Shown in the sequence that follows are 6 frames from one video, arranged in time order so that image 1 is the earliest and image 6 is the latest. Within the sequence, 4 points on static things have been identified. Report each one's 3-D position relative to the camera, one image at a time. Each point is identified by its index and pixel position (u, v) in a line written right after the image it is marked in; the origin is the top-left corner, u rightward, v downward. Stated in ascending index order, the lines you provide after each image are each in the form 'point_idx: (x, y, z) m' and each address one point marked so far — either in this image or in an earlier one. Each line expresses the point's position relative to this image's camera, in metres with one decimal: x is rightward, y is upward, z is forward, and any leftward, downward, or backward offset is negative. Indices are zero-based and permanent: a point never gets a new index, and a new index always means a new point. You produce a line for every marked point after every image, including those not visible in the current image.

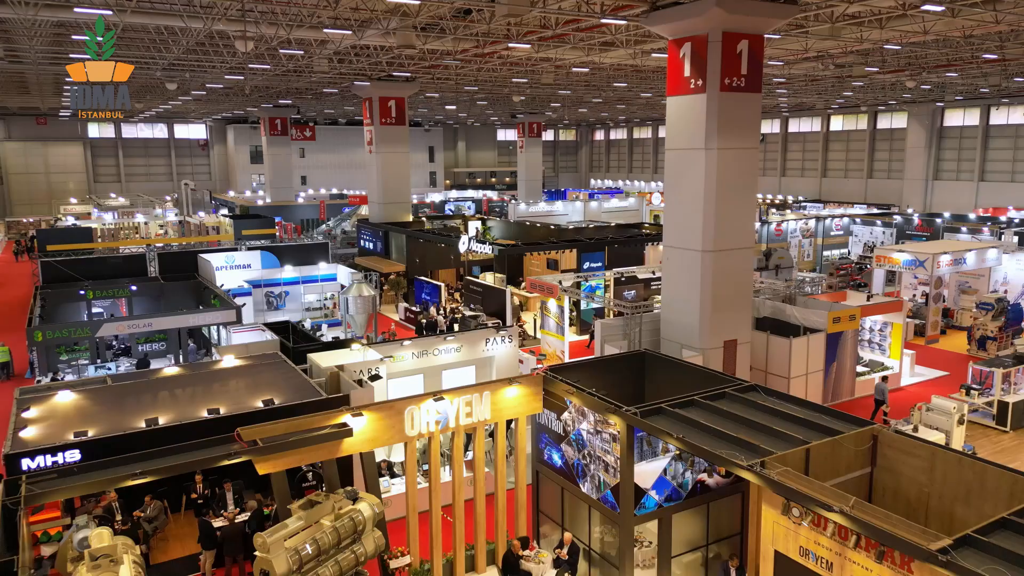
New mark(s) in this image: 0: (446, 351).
0: (-1.0, -0.9, +10.7) m
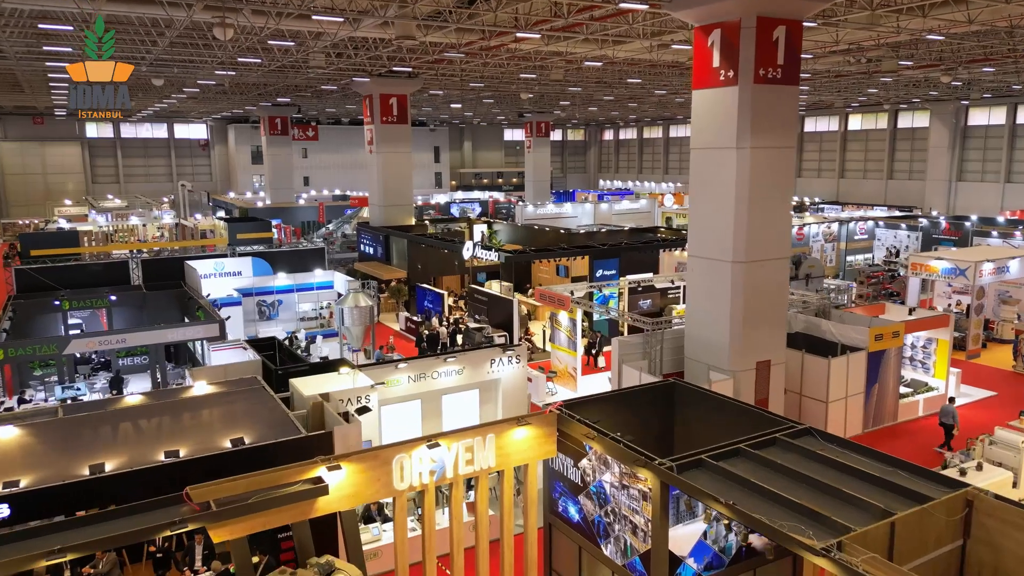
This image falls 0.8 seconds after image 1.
0: (-0.9, -1.1, +9.5) m
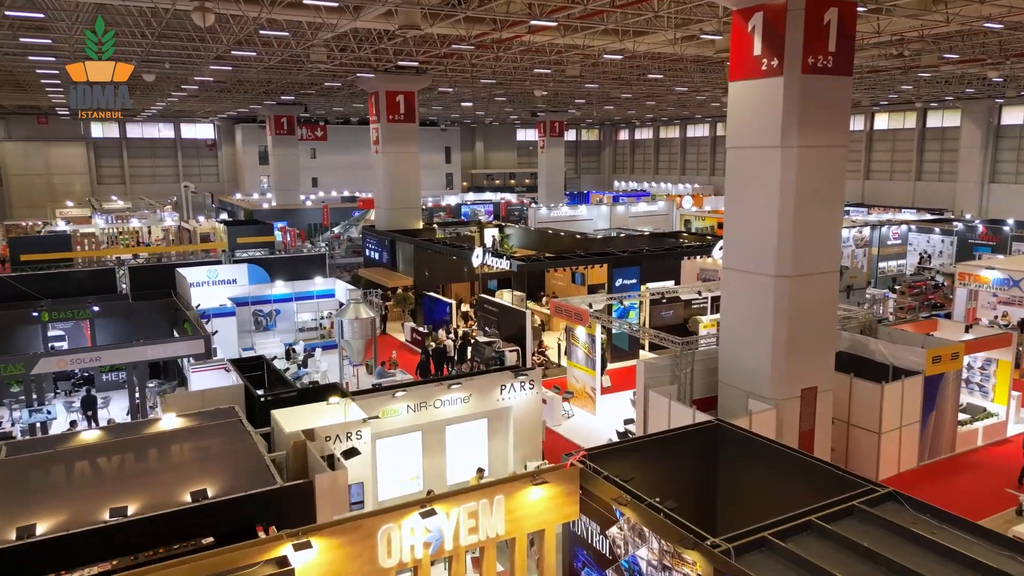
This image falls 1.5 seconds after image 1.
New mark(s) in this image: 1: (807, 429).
0: (-0.7, -1.3, +8.4) m
1: (+3.7, -1.8, +9.1) m
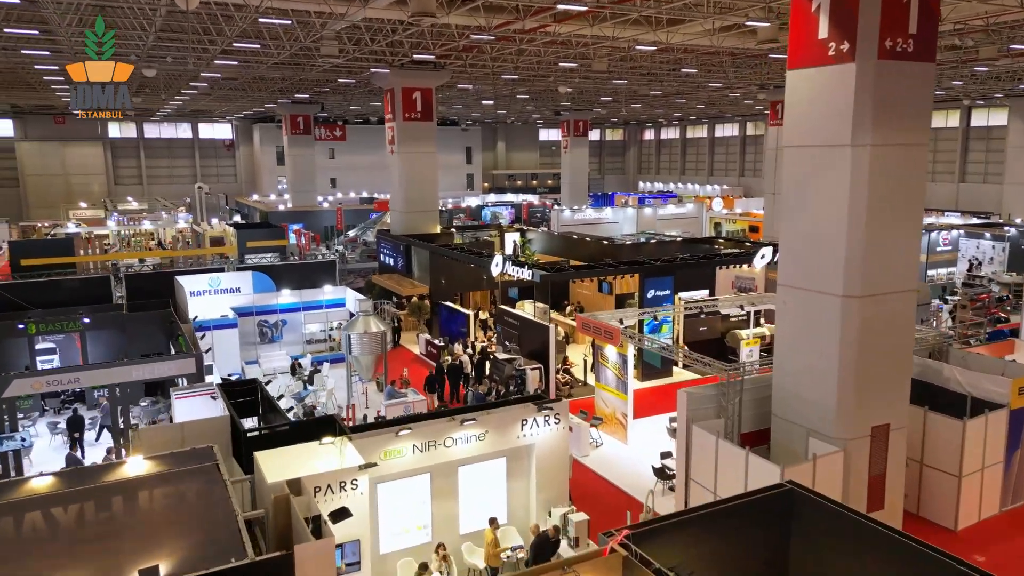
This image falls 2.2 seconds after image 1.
0: (-0.5, -1.5, +7.3) m
1: (+3.9, -2.0, +7.9) m
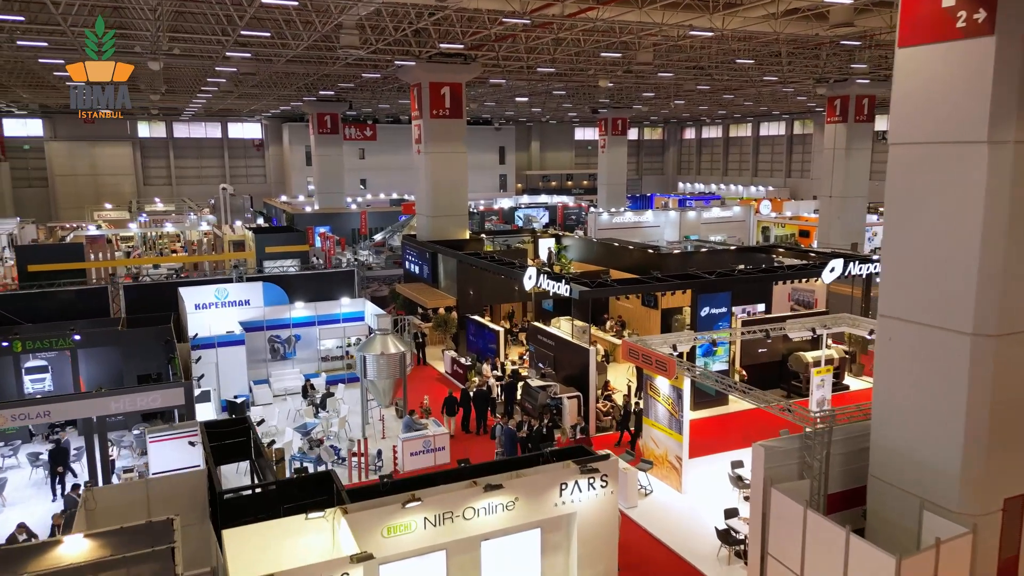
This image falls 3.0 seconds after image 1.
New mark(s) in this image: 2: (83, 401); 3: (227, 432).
0: (-0.2, -1.8, +5.9) m
1: (+4.2, -2.3, +6.2) m
2: (-4.9, -1.3, +8.4) m
3: (-3.0, -1.5, +7.6) m
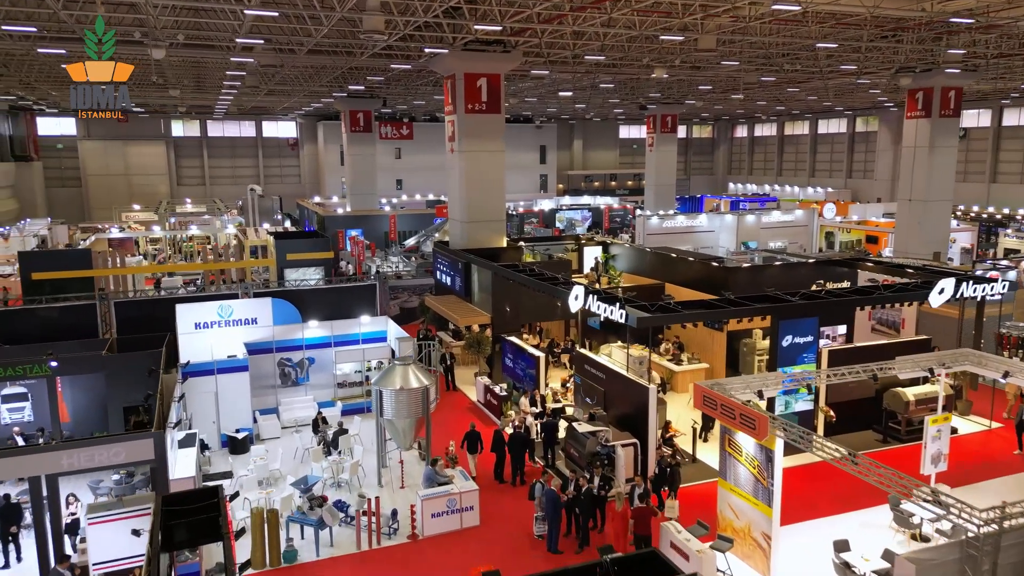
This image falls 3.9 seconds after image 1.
0: (+0.1, -2.1, +4.1) m
1: (+4.5, -2.6, +4.2) m
2: (-4.5, -1.5, +6.9) m
3: (-2.6, -1.8, +5.9) m
